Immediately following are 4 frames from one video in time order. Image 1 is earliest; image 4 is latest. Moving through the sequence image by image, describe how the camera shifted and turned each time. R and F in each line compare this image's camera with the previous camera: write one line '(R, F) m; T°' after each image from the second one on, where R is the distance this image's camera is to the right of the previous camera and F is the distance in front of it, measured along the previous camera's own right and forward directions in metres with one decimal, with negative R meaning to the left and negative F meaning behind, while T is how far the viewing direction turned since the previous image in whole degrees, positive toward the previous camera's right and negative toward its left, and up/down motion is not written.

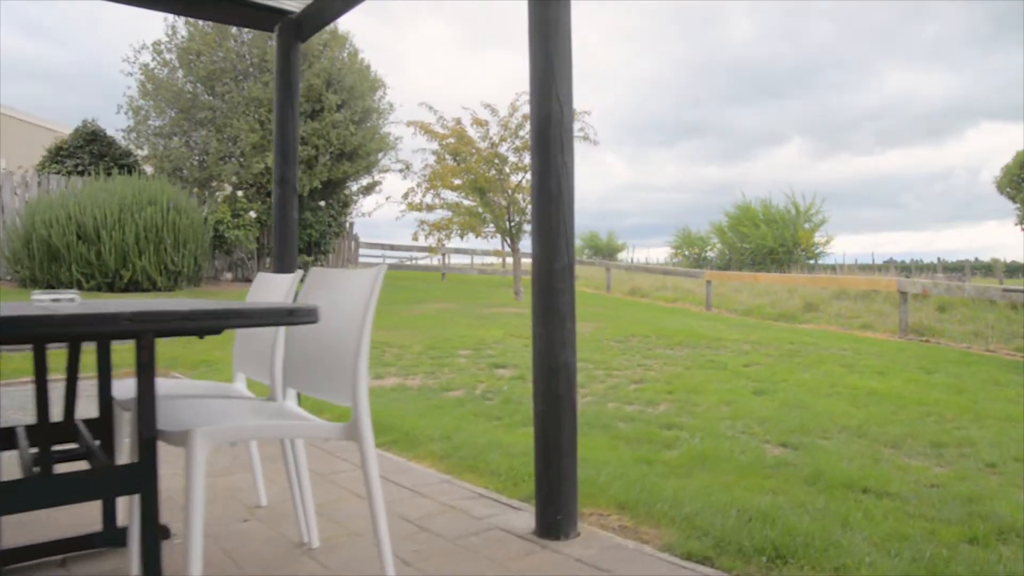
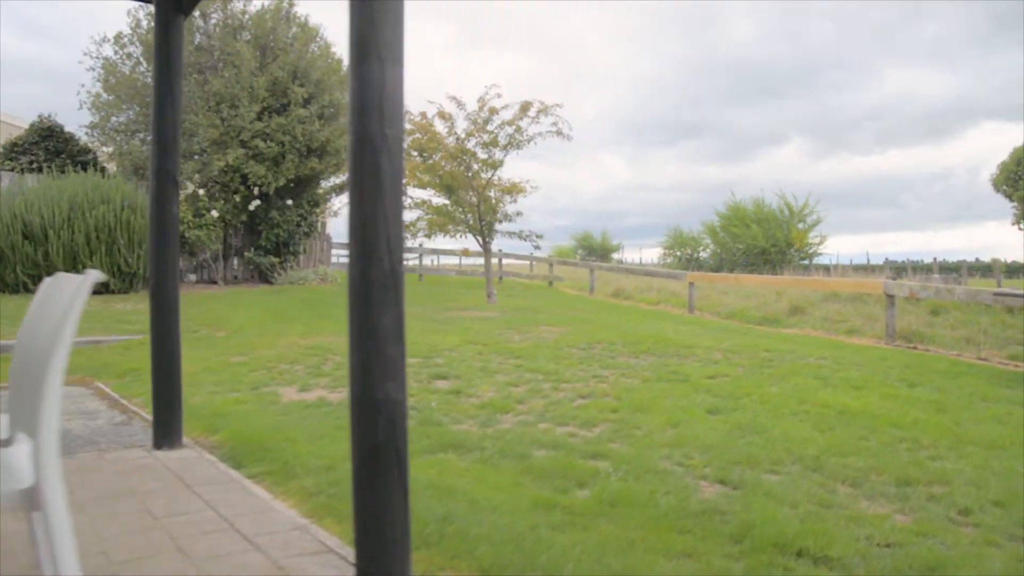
(+0.5, +0.6) m; 0°
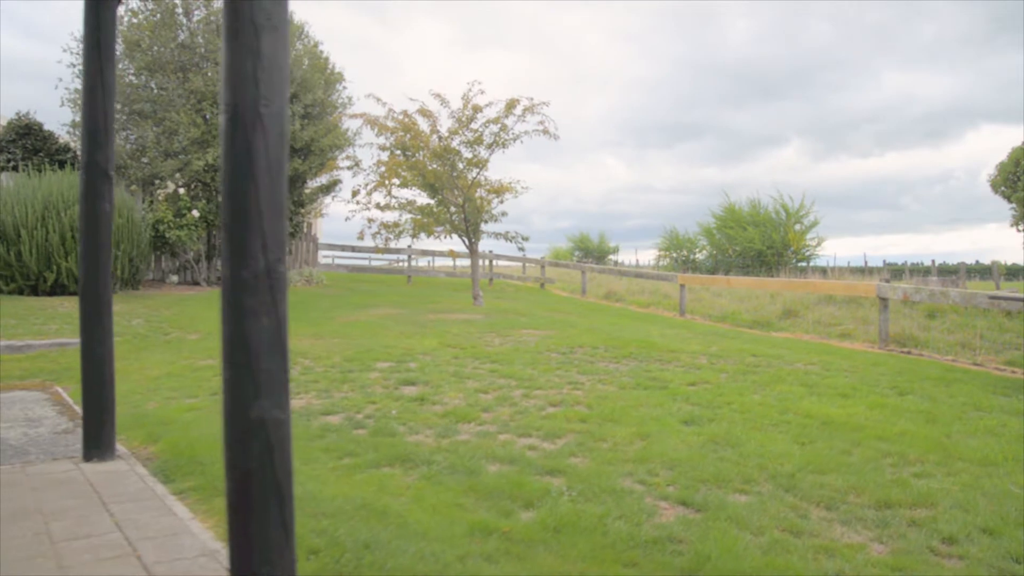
(+0.2, +0.3) m; 0°
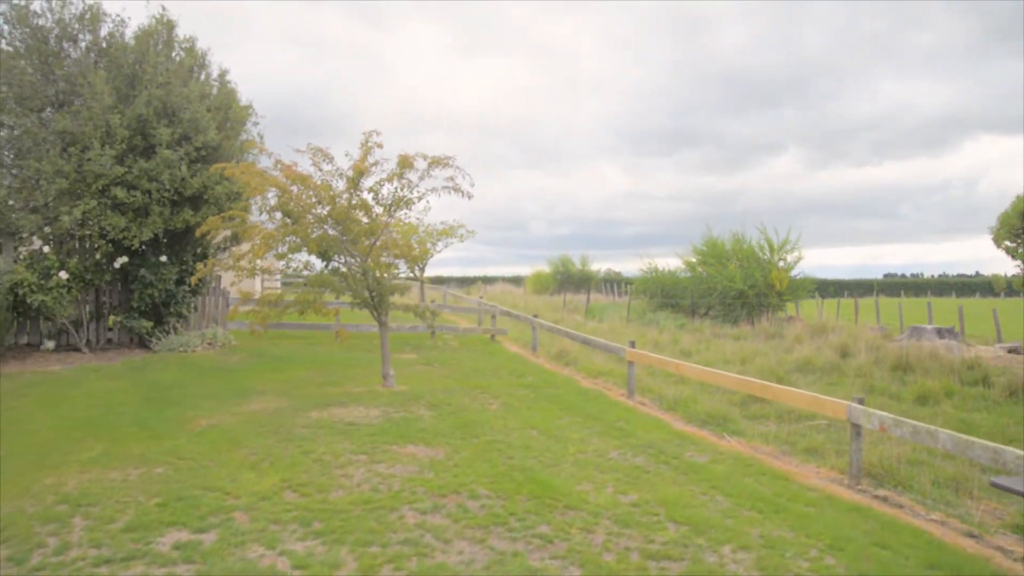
(+1.2, +1.9) m; 0°
